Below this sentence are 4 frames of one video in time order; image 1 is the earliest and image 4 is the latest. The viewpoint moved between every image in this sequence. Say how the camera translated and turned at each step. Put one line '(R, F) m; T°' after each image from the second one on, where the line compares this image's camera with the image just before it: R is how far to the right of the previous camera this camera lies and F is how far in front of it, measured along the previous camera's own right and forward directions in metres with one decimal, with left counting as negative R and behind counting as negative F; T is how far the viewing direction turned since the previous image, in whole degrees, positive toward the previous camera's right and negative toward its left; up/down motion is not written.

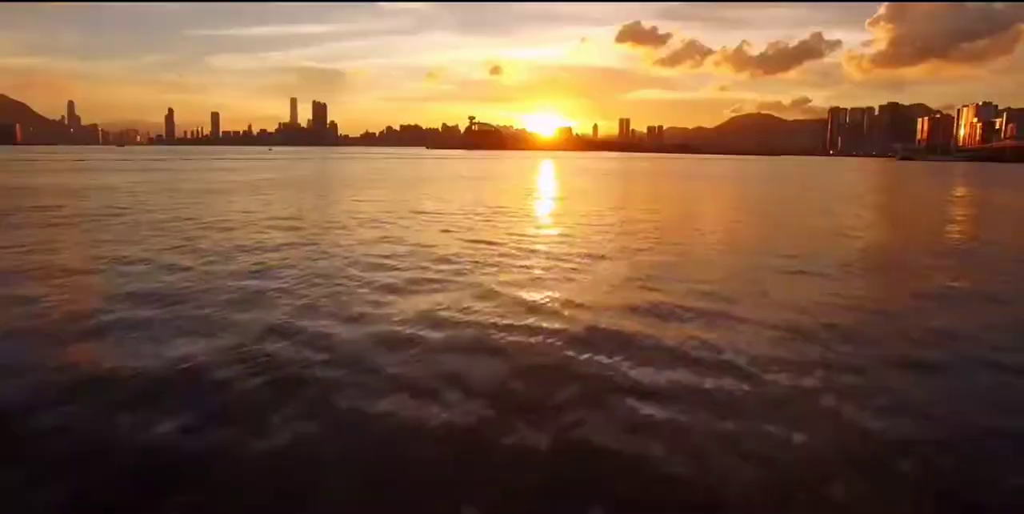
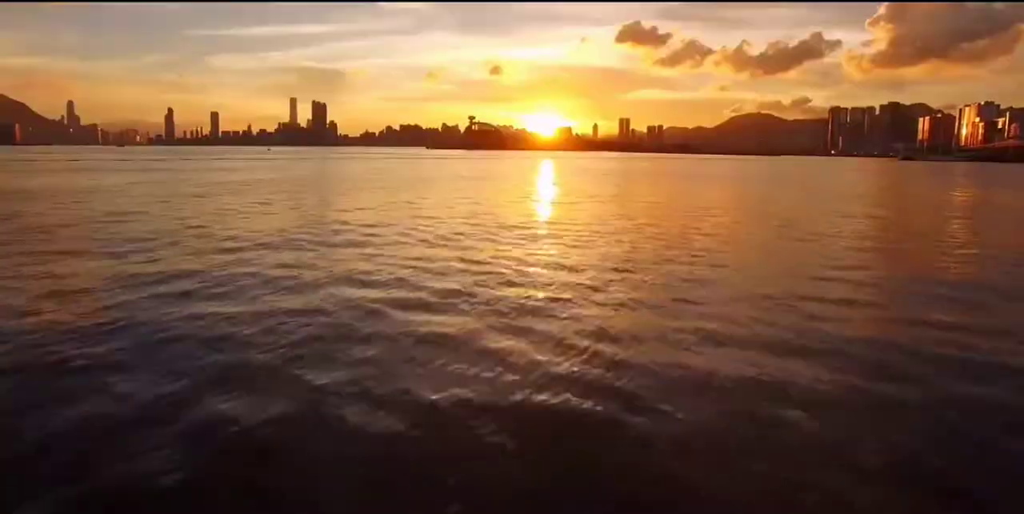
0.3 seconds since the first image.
(-0.1, +0.4) m; 0°
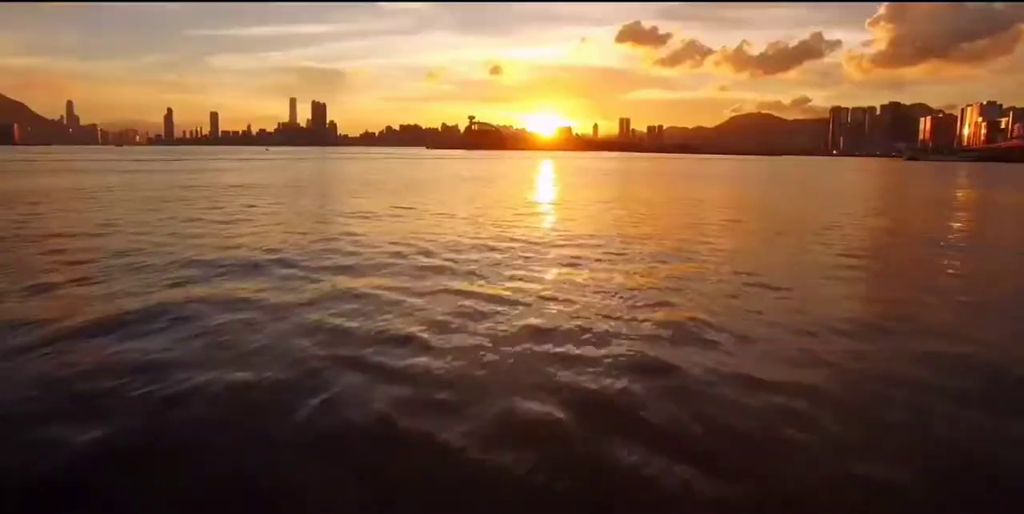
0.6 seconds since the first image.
(-0.6, +0.5) m; 0°
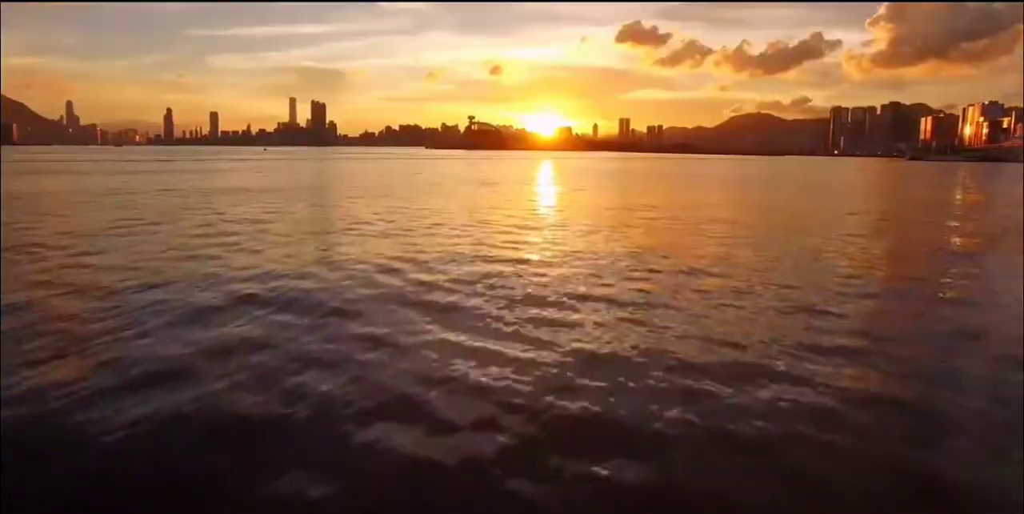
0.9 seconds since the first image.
(+0.1, +1.2) m; 0°
